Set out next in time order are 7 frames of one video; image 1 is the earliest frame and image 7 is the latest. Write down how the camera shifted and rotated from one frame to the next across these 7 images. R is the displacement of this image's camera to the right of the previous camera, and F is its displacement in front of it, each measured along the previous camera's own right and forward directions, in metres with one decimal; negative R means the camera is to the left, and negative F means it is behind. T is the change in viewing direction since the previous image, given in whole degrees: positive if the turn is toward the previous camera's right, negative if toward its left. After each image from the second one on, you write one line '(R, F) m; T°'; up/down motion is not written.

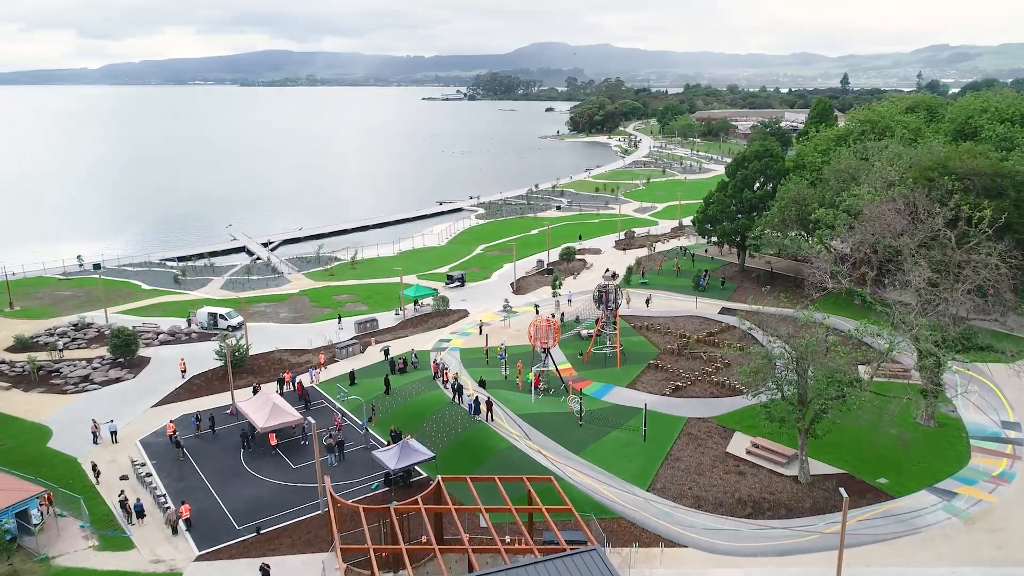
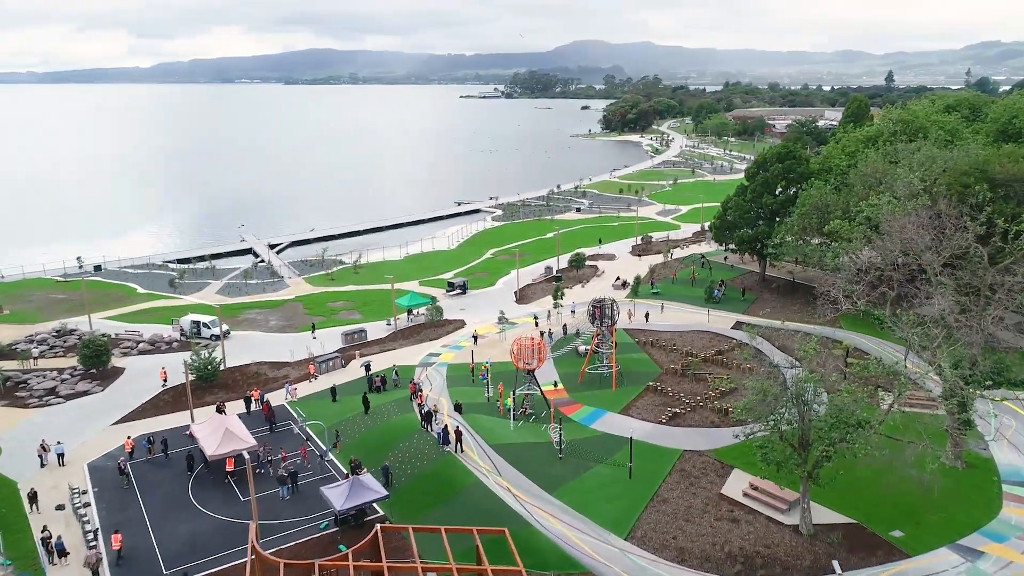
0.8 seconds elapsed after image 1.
(+2.8, +3.8) m; -3°
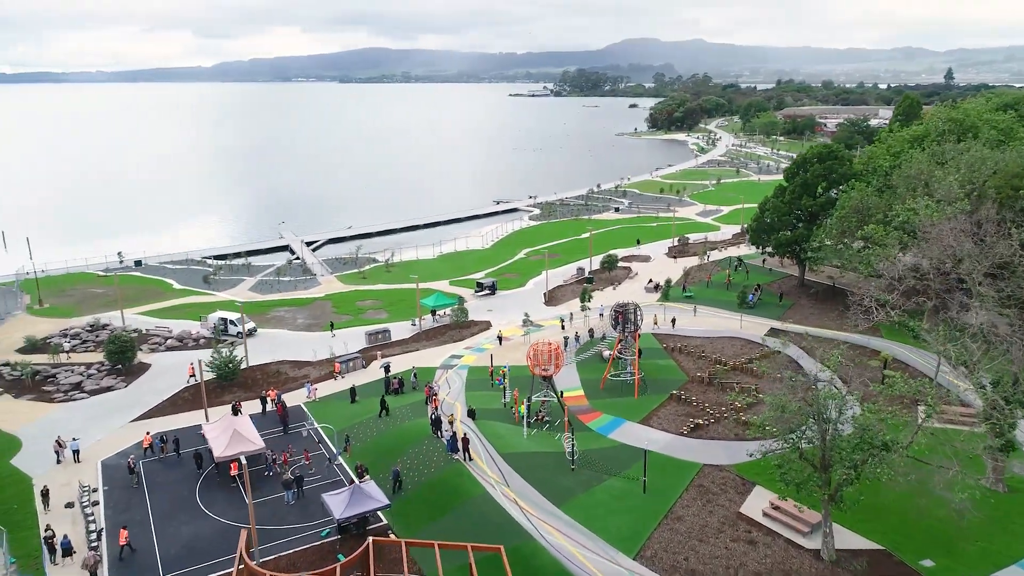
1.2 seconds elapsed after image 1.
(+1.4, +1.2) m; -3°
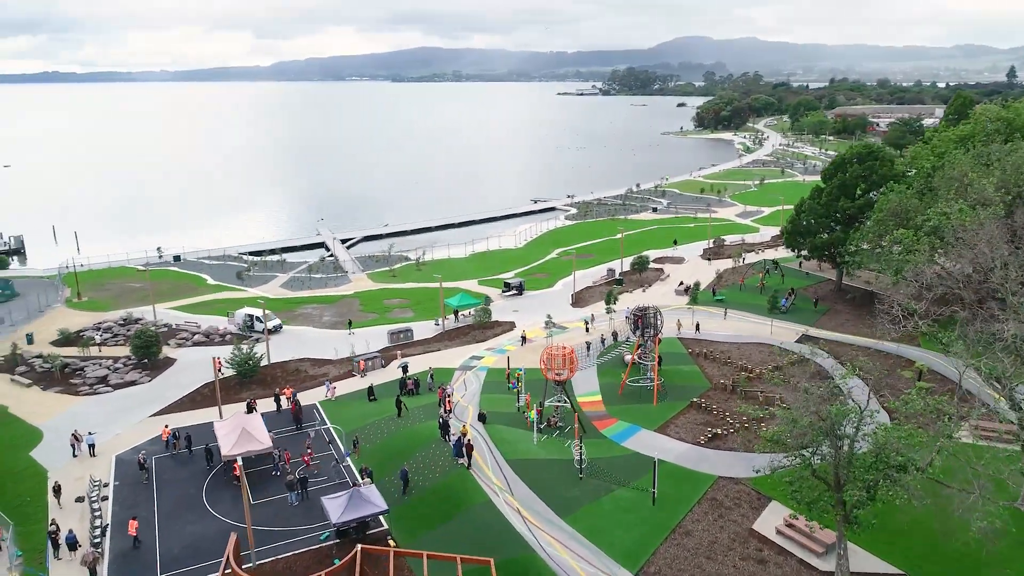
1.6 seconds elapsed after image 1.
(+1.5, +0.9) m; -3°
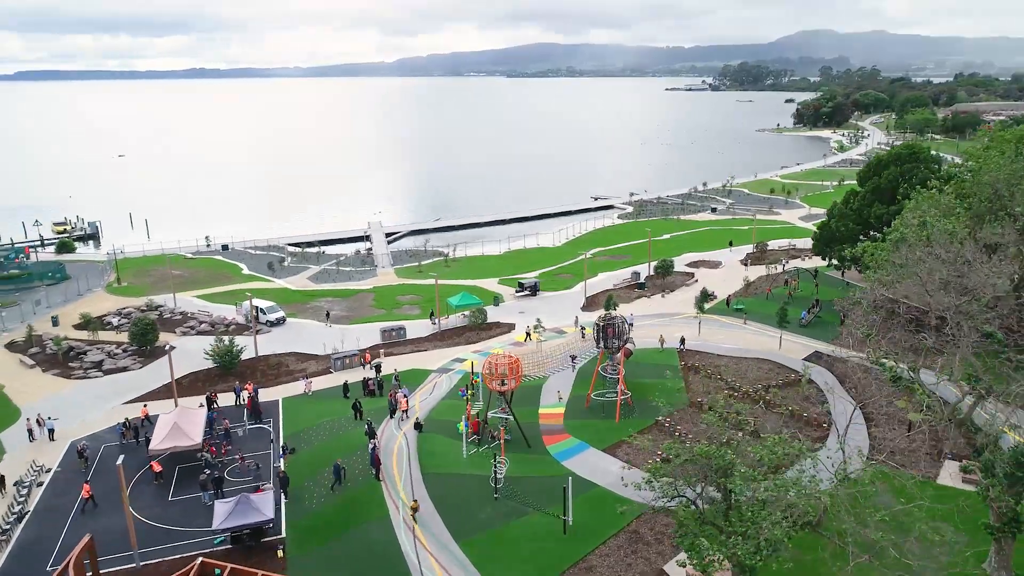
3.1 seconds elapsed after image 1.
(+7.1, +2.7) m; -8°
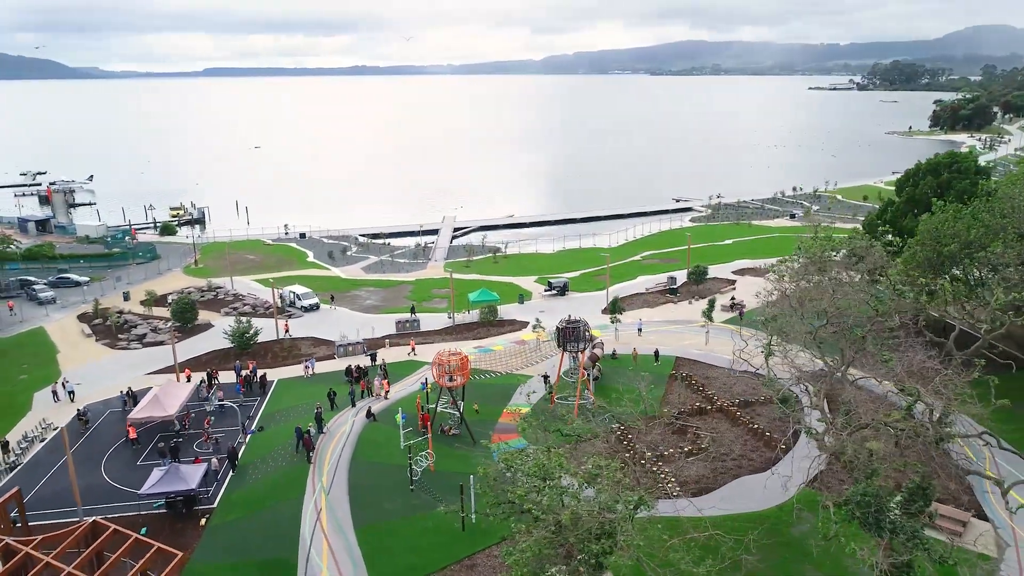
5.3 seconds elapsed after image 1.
(+7.9, +0.3) m; -9°
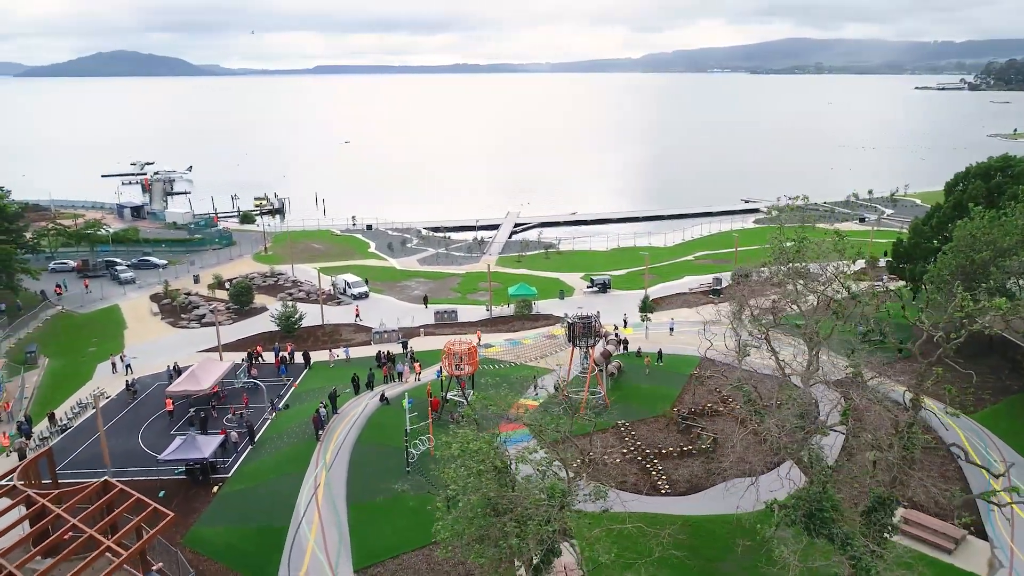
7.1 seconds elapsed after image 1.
(+3.6, -0.7) m; -6°
